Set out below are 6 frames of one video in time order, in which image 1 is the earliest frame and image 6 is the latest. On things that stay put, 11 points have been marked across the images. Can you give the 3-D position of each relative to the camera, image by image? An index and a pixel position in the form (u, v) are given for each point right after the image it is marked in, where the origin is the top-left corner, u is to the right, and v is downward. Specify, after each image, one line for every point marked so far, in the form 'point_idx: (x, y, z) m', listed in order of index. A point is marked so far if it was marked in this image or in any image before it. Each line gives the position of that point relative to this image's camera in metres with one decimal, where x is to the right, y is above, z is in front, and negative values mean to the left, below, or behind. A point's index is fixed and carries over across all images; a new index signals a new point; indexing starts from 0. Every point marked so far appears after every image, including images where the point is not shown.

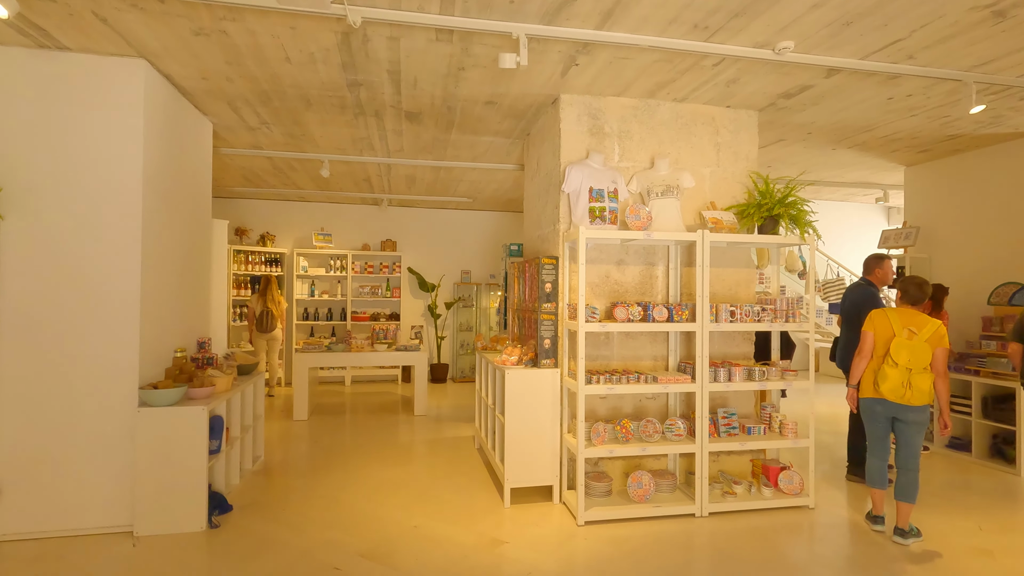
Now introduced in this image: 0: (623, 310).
0: (+0.8, -0.2, +3.6) m
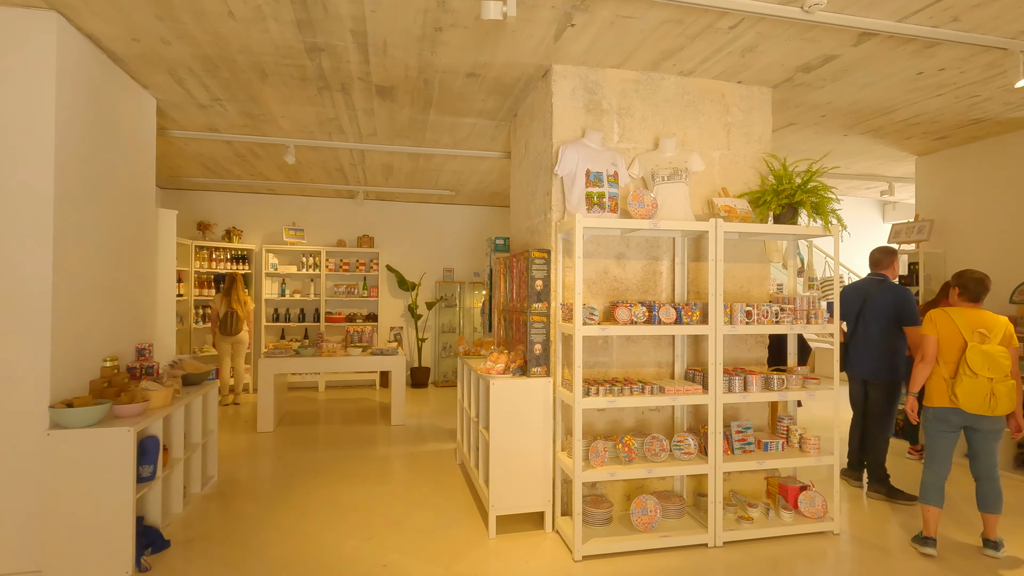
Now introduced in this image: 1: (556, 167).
0: (+0.7, -0.1, +3.1) m
1: (+0.3, +0.7, +3.3) m
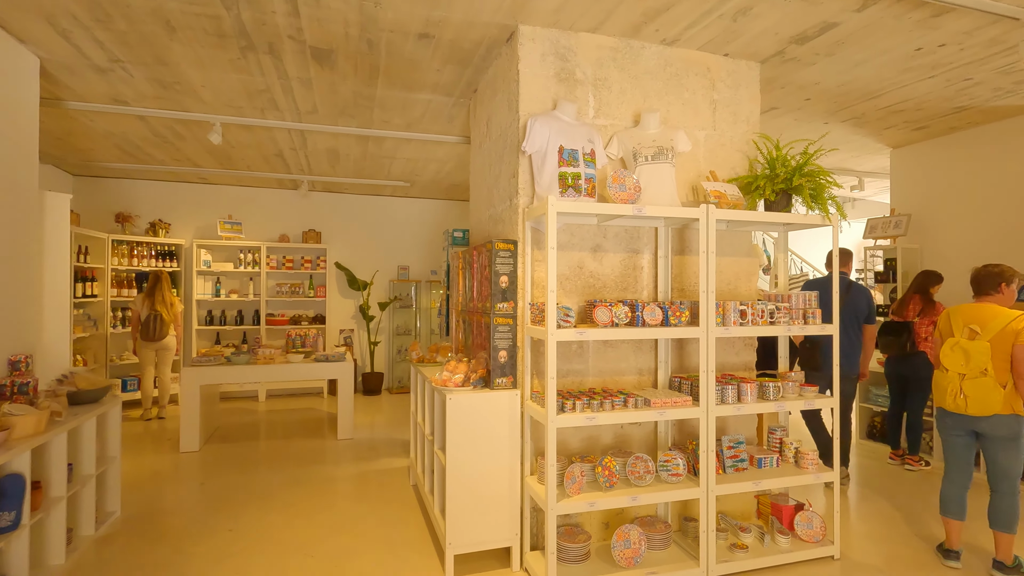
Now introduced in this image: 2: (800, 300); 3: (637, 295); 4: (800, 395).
0: (+0.5, -0.1, +2.7) m
1: (+0.1, +0.8, +2.8) m
2: (+1.6, -0.1, +3.0) m
3: (+0.7, 0.0, +3.1) m
4: (+1.6, -0.6, +2.9) m
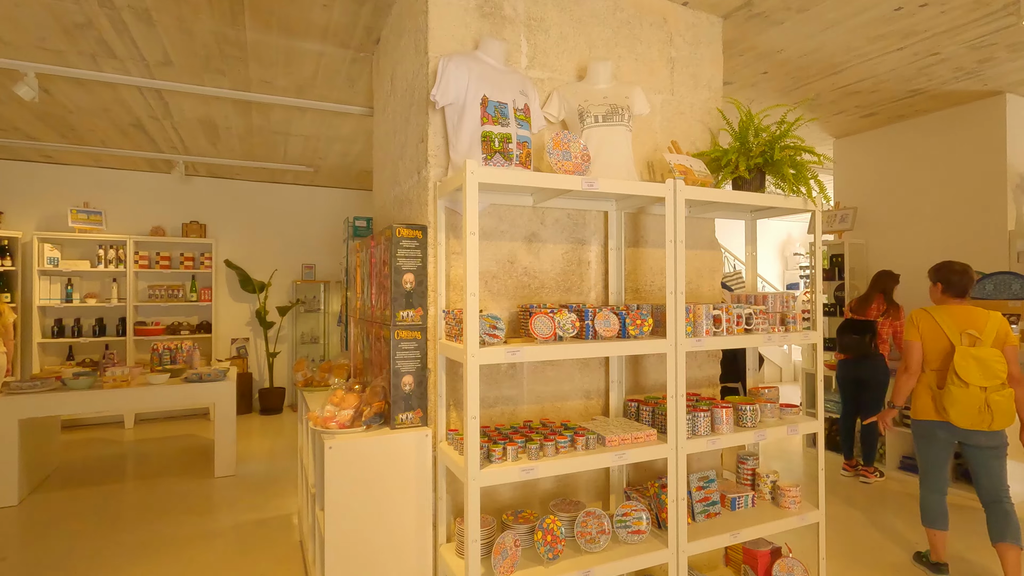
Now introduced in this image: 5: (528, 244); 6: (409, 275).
0: (+0.1, -0.1, +2.0) m
1: (-0.3, +0.8, +2.1) m
2: (+1.2, -0.1, +2.4) m
3: (+0.3, 0.0, +2.4) m
4: (+1.2, -0.6, +2.4) m
5: (+0.1, +0.2, +2.3) m
6: (-0.4, +0.1, +2.1) m
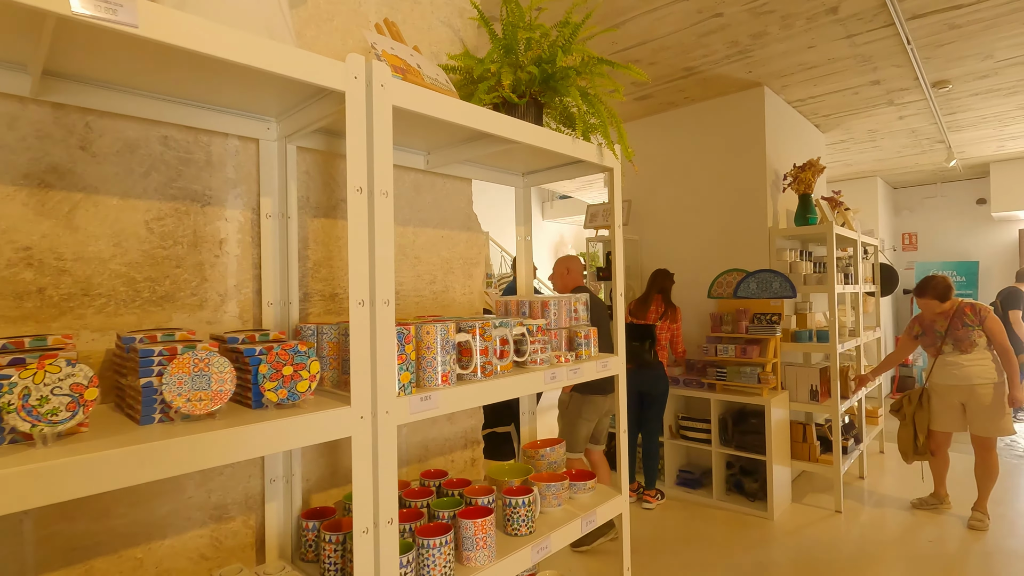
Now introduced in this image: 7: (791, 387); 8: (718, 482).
0: (-0.7, -0.1, +0.7) m
1: (-1.1, +0.7, +0.6) m
2: (+0.1, -0.1, +1.5) m
3: (-0.7, -0.1, +1.2) m
4: (+0.2, -0.6, +1.5) m
5: (-0.9, +0.2, +1.0) m
6: (-1.2, 0.0, +0.6) m
7: (+2.0, -0.7, +3.8) m
8: (+1.4, -1.3, +3.6) m
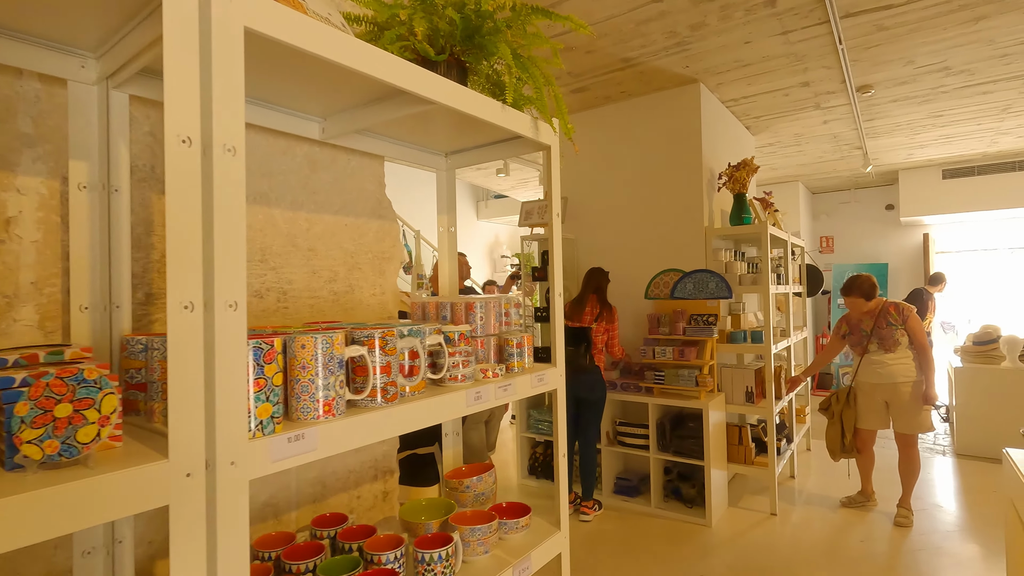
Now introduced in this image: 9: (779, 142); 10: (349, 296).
0: (-0.8, -0.1, +0.3) m
1: (-1.2, +0.7, +0.2) m
2: (-0.1, -0.1, +1.3) m
3: (-0.8, -0.1, +0.8) m
4: (0.0, -0.6, +1.2) m
5: (-1.0, +0.2, +0.6) m
6: (-1.3, 0.0, +0.2) m
7: (+1.5, -0.7, +3.7) m
8: (+1.0, -1.3, +3.5) m
9: (+2.6, +1.4, +5.2) m
10: (-0.4, 0.0, +1.4) m
